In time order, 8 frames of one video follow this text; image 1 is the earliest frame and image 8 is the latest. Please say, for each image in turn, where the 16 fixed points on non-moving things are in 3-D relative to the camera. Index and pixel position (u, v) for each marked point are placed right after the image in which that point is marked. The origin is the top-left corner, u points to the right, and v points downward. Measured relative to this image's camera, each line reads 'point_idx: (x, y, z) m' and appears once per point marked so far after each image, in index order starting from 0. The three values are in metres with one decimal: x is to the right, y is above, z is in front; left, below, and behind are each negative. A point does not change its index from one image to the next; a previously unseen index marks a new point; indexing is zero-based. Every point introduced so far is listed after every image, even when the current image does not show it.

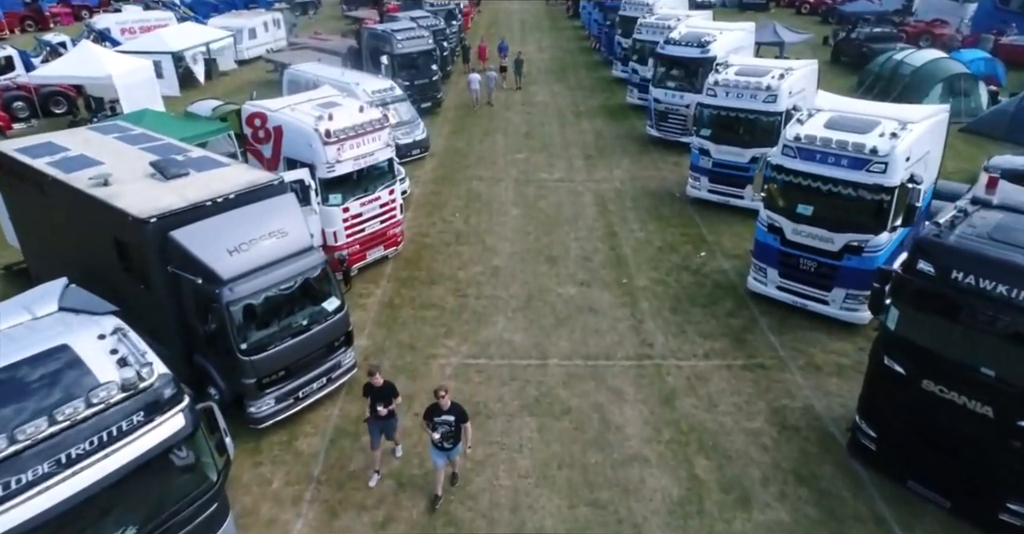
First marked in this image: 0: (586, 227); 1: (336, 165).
0: (+1.8, +1.0, +15.8) m
1: (-3.4, +2.0, +12.5) m
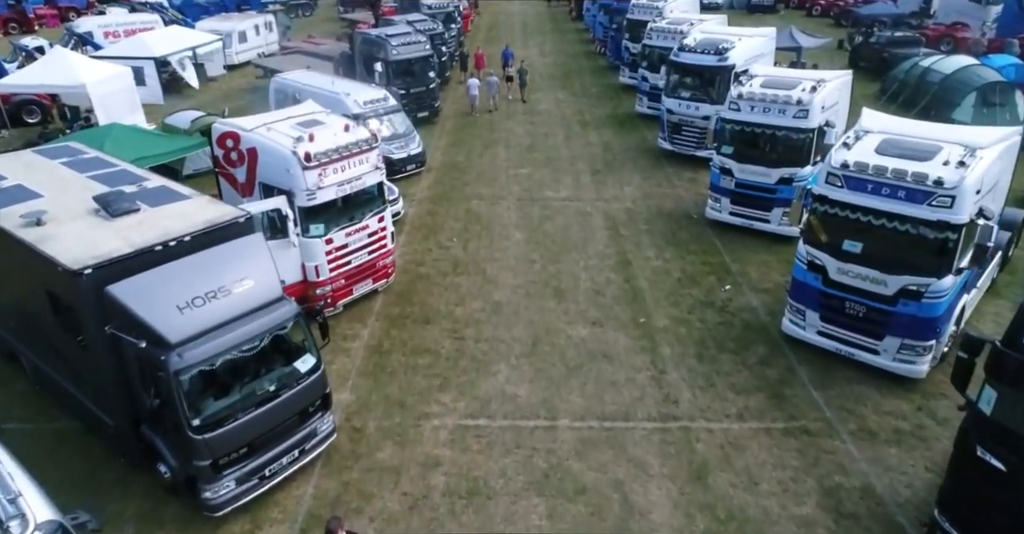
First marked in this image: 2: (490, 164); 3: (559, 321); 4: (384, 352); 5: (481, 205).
0: (+1.9, +0.3, +14.4) m
1: (-3.3, +1.3, +11.1) m
2: (-0.7, +3.2, +20.0) m
3: (+0.9, -1.0, +11.9) m
4: (-2.2, -1.5, +11.1) m
5: (-0.8, +1.6, +17.2) m
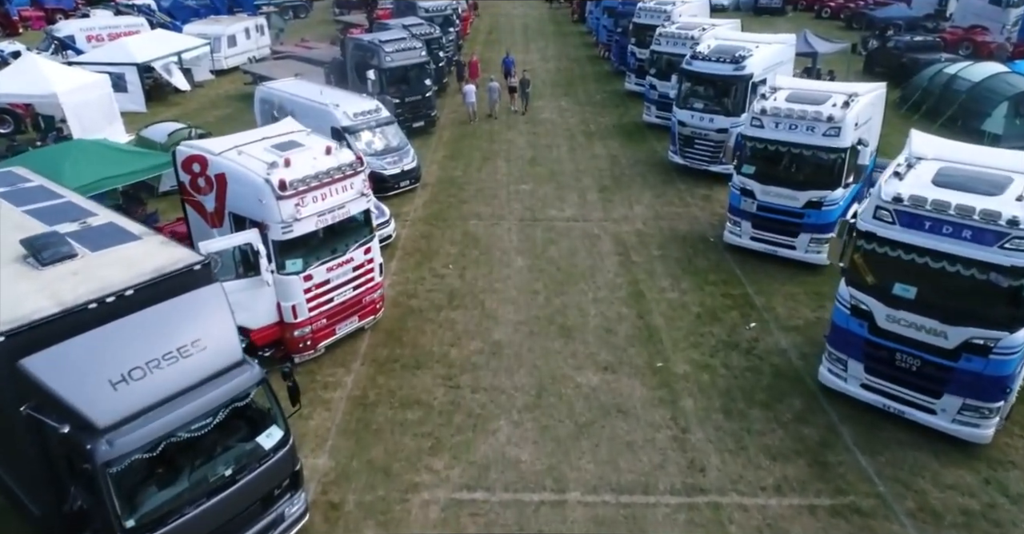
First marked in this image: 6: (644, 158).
0: (+1.9, -0.4, +13.1) m
1: (-3.3, +0.6, +9.8) m
2: (-0.7, +2.5, +18.7) m
3: (+0.9, -1.6, +10.6) m
4: (-2.2, -2.1, +9.8) m
5: (-0.8, +1.0, +15.9) m
6: (+4.1, +3.4, +20.0) m
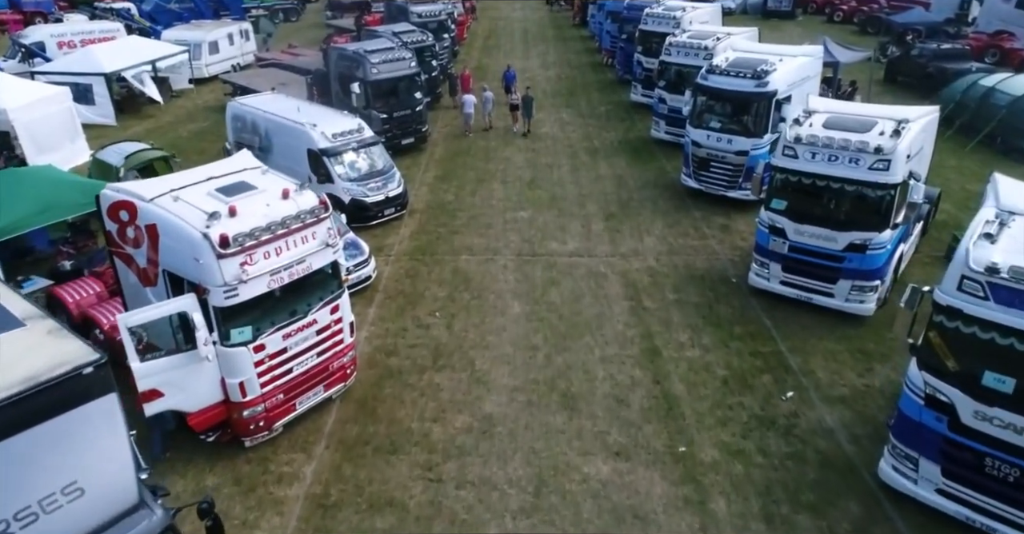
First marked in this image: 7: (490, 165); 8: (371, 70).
0: (+1.8, -1.3, +11.4) m
1: (-3.4, -0.2, +8.0) m
2: (-0.7, +1.6, +17.0) m
3: (+0.8, -2.5, +8.9) m
4: (-2.3, -3.0, +8.1) m
5: (-0.9, +0.1, +14.1) m
6: (+4.0, +2.5, +18.2) m
7: (-0.7, +3.1, +19.6) m
8: (-4.3, +6.0, +19.6) m
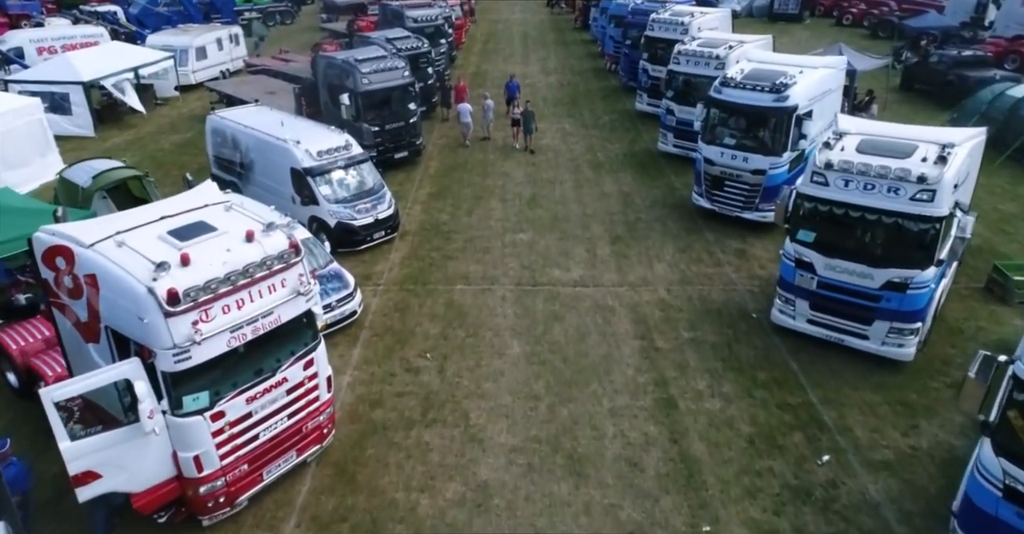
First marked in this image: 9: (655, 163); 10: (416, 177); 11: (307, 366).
0: (+1.8, -1.9, +10.2) m
1: (-3.4, -0.9, +6.9) m
2: (-0.8, +1.0, +15.8) m
3: (+0.8, -3.2, +7.7) m
4: (-2.3, -3.6, +6.9) m
5: (-0.9, -0.5, +13.0) m
6: (+4.0, +1.8, +17.1) m
7: (-0.7, +2.5, +18.5) m
8: (-4.3, +5.4, +18.4) m
9: (+4.3, +3.2, +19.5) m
10: (-2.8, +2.7, +19.0) m
11: (-2.6, -1.3, +8.1) m
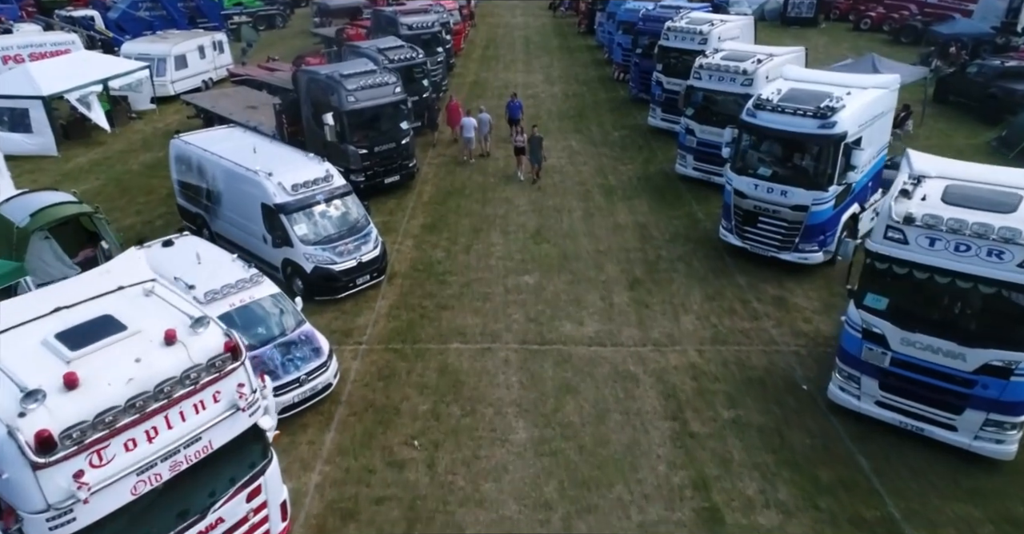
0: (+1.9, -2.9, +8.3) m
1: (-3.4, -1.8, +5.0) m
2: (-0.7, 0.0, +13.9) m
3: (+0.9, -4.1, +5.8) m
4: (-2.2, -4.6, +5.0) m
5: (-0.8, -1.5, +11.1) m
6: (+4.0, +0.8, +15.1) m
7: (-0.6, +1.5, +16.6) m
8: (-4.2, +4.4, +16.5) m
9: (+4.4, +2.2, +17.6) m
10: (-2.8, +1.7, +17.0) m
11: (-2.5, -2.2, +6.2) m
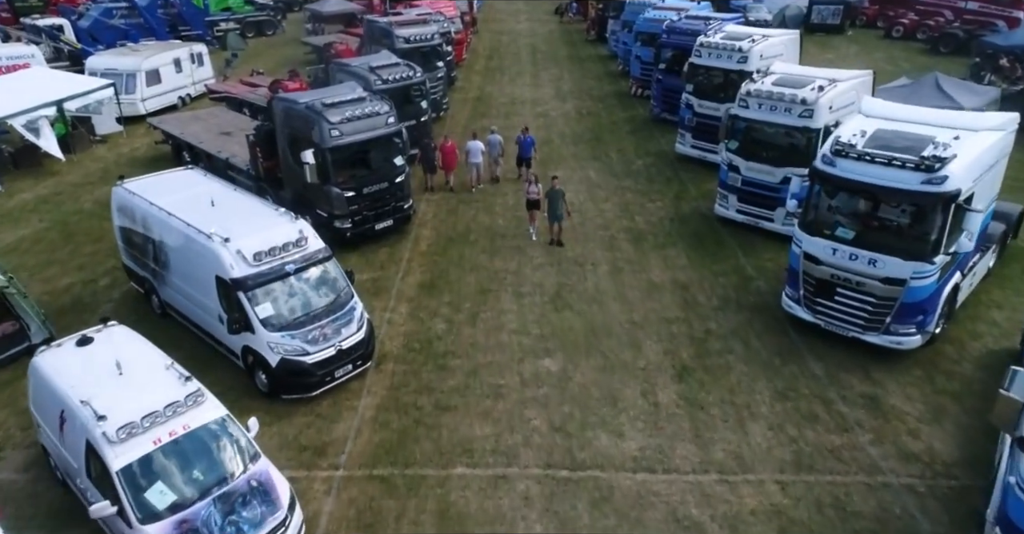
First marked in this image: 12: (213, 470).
0: (+2.2, -4.2, +5.7) m
1: (-3.1, -3.2, +2.3) m
2: (-0.4, -1.4, +11.3) m
3: (+1.1, -5.5, +3.2) m
4: (-1.9, -6.0, +2.3) m
5: (-0.5, -2.9, +8.4) m
6: (+4.3, -0.6, +12.5) m
7: (-0.3, +0.1, +13.9) m
8: (-3.9, +3.0, +13.9) m
9: (+4.7, +0.8, +15.0) m
10: (-2.5, +0.3, +14.4) m
11: (-2.2, -3.6, +3.6) m
12: (-3.4, -2.3, +7.3) m
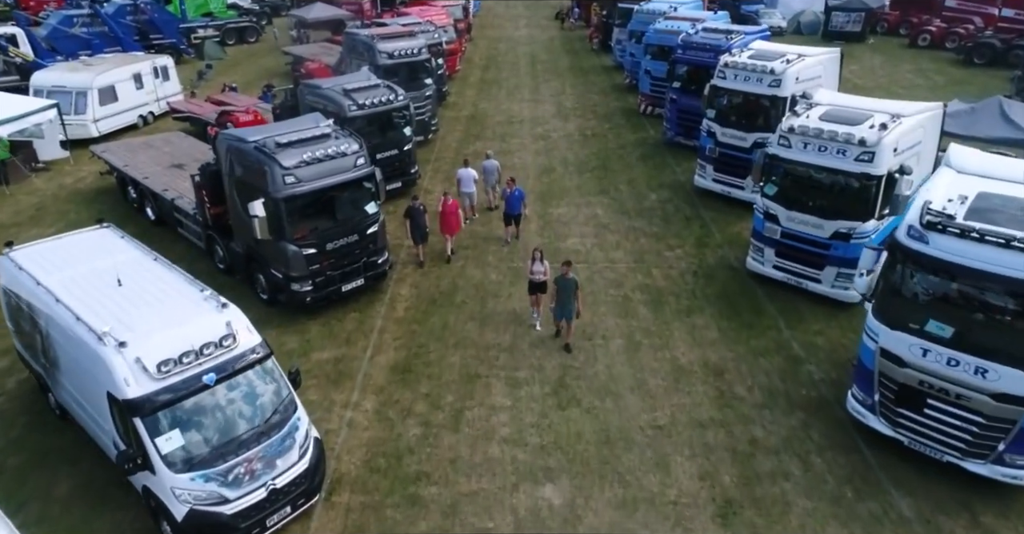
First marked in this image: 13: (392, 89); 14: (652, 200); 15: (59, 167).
0: (+2.1, -5.6, +3.1) m
1: (-3.2, -4.6, -0.2) m
2: (-0.5, -2.7, +8.7) m
3: (+1.0, -6.8, +0.6) m
4: (-2.0, -7.3, -0.2) m
5: (-0.6, -4.2, +5.9) m
6: (+4.2, -1.9, +10.0) m
7: (-0.5, -1.3, +11.4) m
8: (-4.1, +1.6, +11.4) m
9: (+4.6, -0.6, +12.5) m
10: (-2.6, -1.1, +11.9) m
11: (-2.3, -4.9, +1.0) m
12: (-3.5, -3.6, +4.8) m
13: (-3.1, +4.5, +16.1) m
14: (+3.6, +1.7, +16.6) m
15: (-13.6, +3.0, +19.3) m
